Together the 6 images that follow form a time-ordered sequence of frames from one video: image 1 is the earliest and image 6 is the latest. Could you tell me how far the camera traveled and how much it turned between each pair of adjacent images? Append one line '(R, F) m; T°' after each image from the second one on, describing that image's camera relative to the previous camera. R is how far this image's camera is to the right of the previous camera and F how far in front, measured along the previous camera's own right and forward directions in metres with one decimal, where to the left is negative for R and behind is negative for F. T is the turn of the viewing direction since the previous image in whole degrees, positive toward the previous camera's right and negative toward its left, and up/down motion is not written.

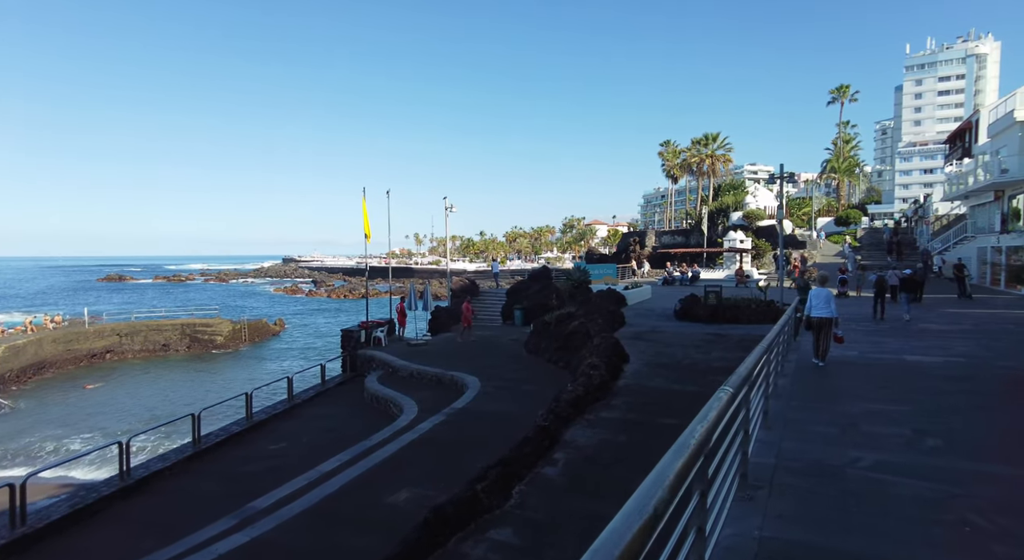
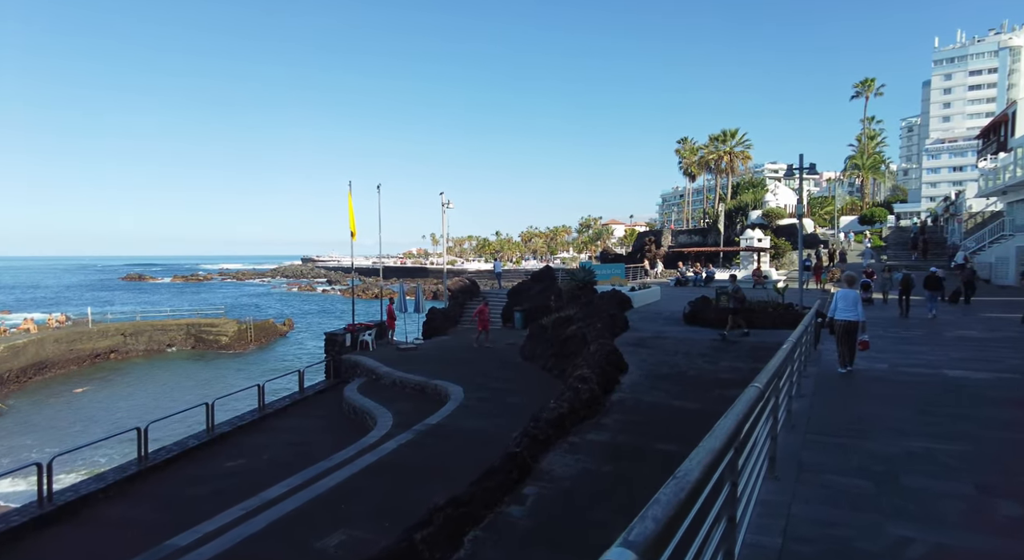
(+0.7, +1.2) m; -2°
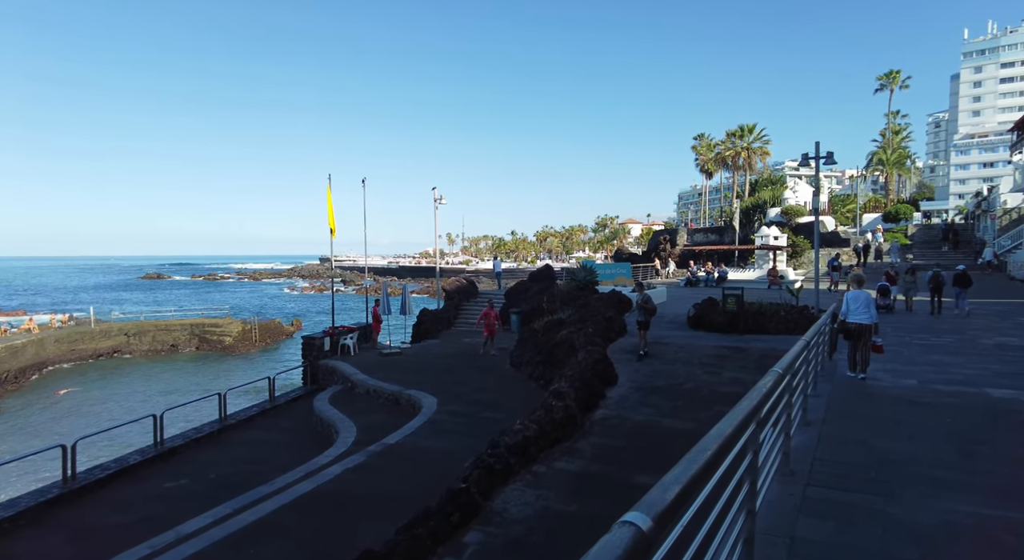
(+0.8, +1.2) m; -2°
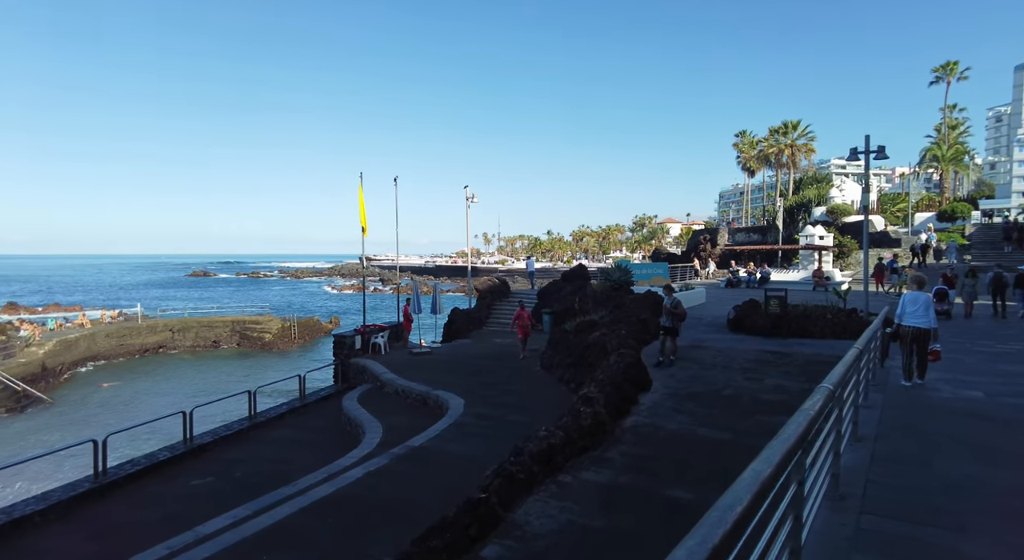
(+0.1, +0.3) m; -4°
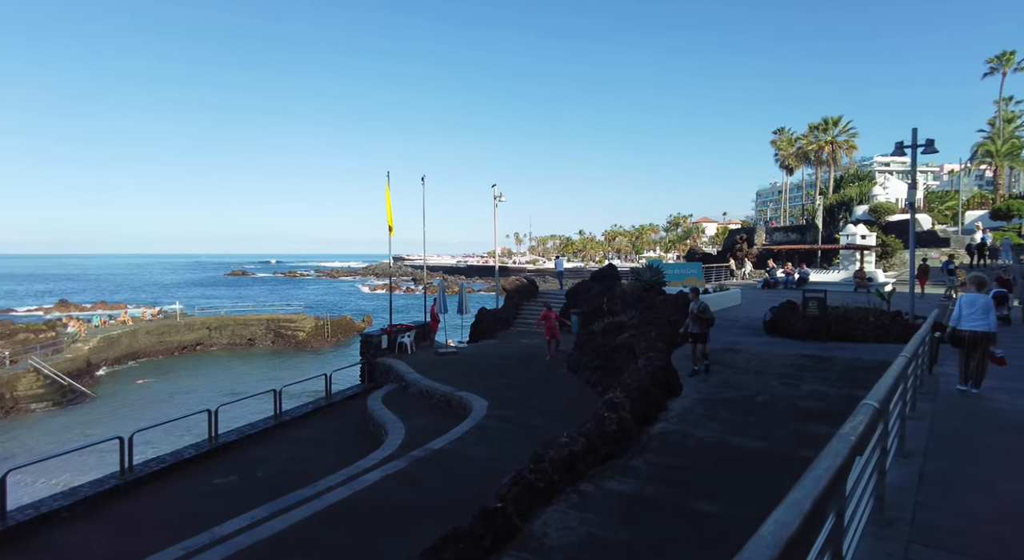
(+0.1, +0.3) m; -3°
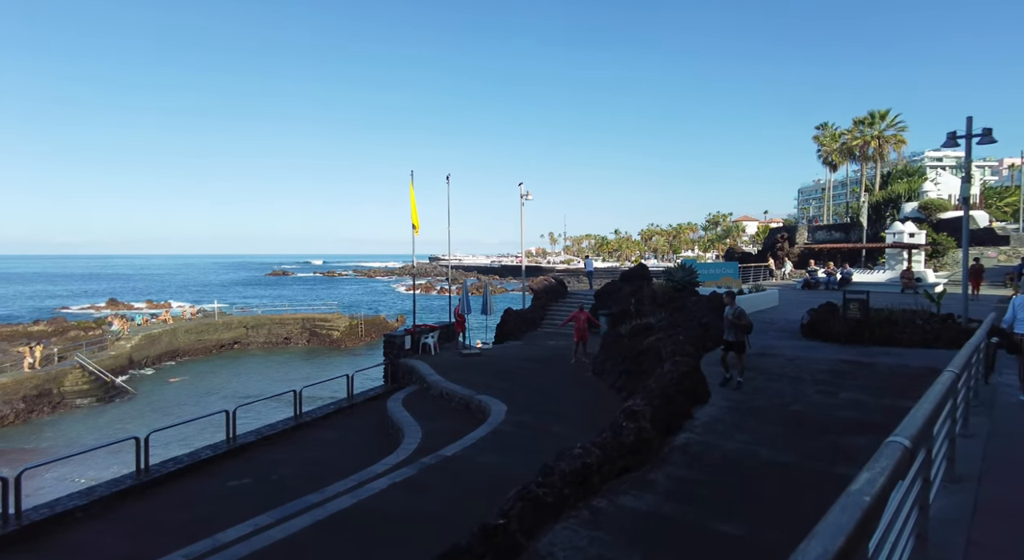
(+0.3, +0.4) m; -4°
